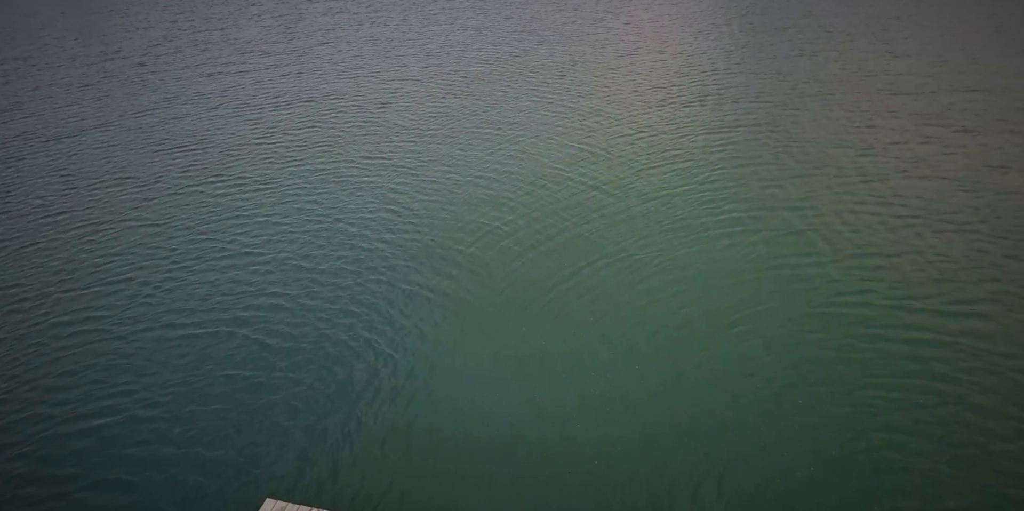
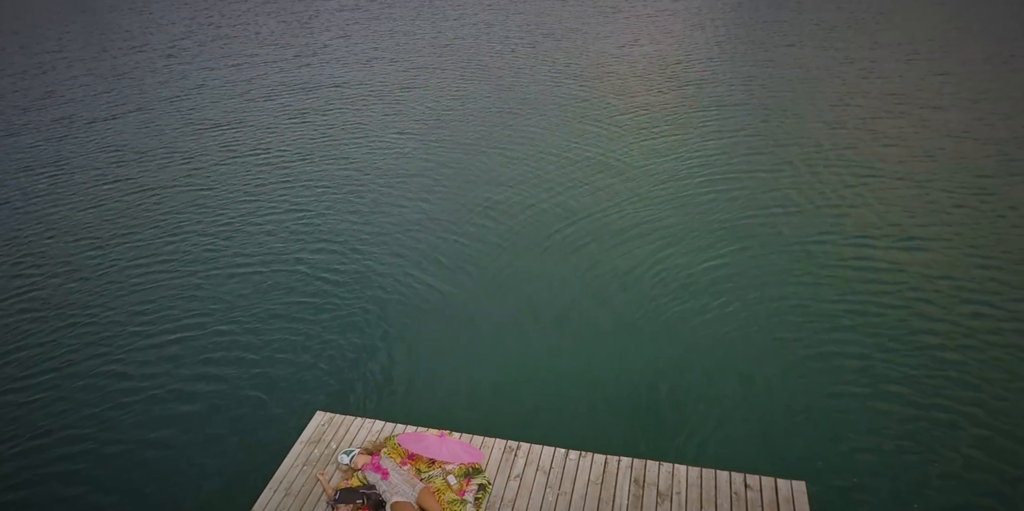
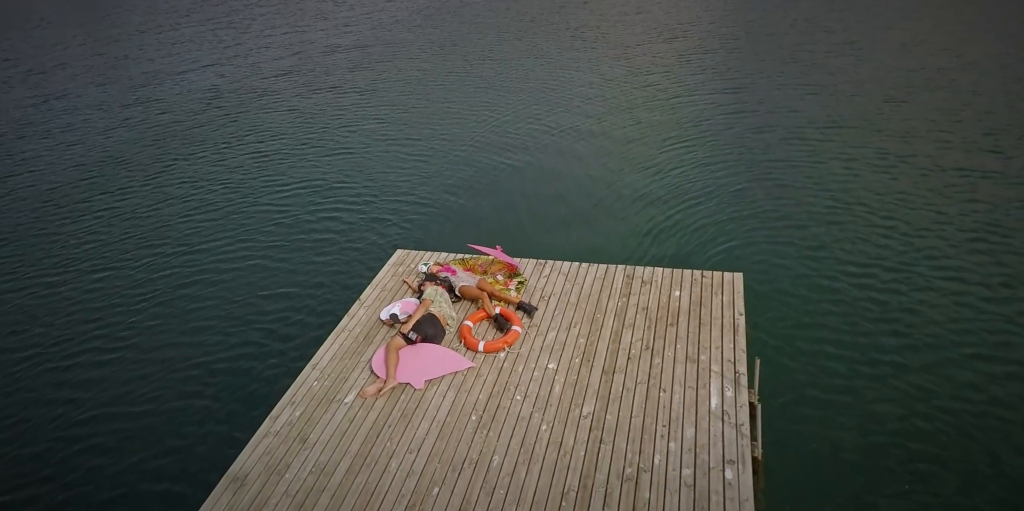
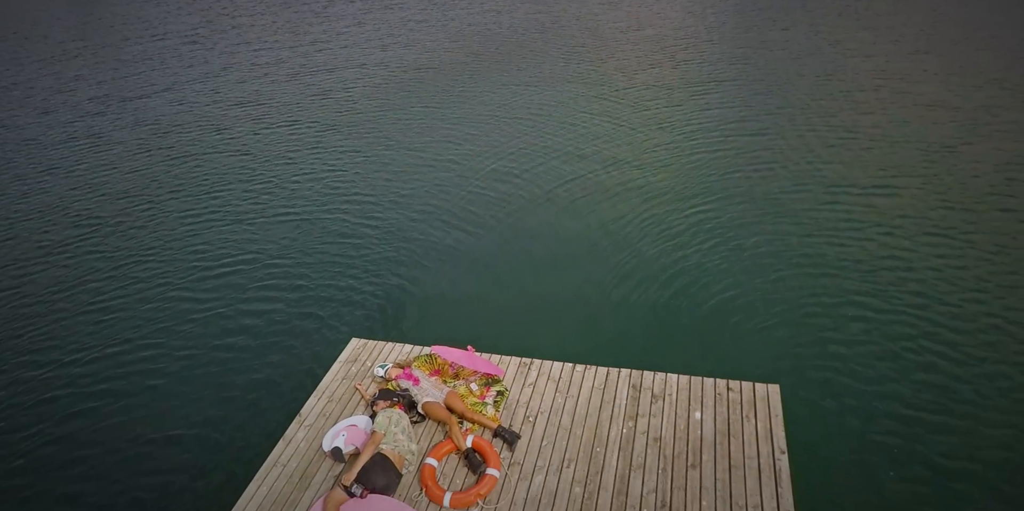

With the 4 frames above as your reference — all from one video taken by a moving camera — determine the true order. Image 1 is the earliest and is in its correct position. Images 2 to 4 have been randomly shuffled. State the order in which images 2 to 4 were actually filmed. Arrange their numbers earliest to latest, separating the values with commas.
2, 4, 3
